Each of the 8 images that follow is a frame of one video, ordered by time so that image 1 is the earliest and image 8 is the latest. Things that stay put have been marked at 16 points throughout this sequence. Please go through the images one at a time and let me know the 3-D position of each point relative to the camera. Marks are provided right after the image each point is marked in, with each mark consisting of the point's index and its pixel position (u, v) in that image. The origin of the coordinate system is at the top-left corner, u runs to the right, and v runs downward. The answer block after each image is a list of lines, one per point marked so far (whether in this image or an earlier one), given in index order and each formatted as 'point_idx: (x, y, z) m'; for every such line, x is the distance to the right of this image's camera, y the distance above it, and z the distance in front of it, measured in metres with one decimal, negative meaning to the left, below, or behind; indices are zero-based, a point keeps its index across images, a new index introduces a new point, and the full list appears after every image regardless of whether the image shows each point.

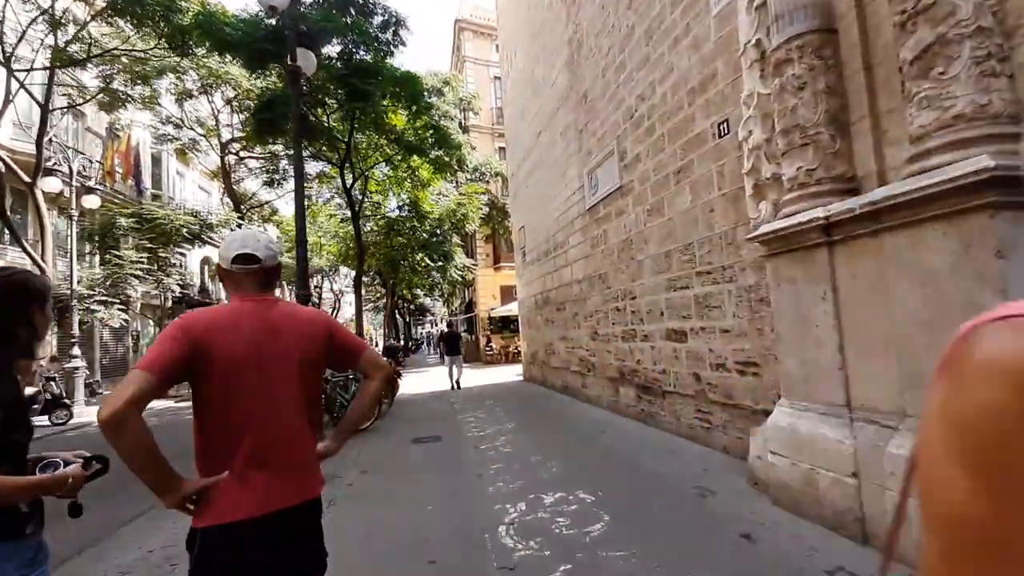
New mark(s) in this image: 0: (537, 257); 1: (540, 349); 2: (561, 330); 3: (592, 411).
0: (+0.6, +0.8, +13.2) m
1: (+0.7, -1.6, +13.1) m
2: (+1.1, -1.0, +11.4) m
3: (+1.4, -2.2, +8.9) m
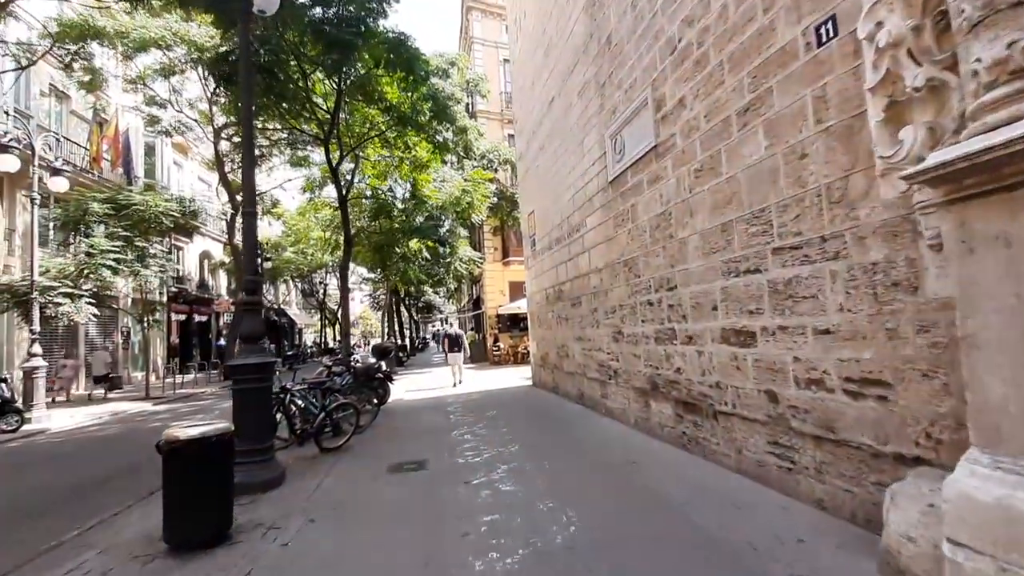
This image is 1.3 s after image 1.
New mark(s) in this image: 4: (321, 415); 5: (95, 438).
0: (+0.8, +1.0, +11.5) m
1: (+0.9, -1.5, +11.4) m
2: (+1.2, -0.8, +9.7) m
3: (+1.5, -2.0, +7.2) m
4: (-2.7, -1.8, +7.2) m
5: (-9.2, -3.3, +11.3) m
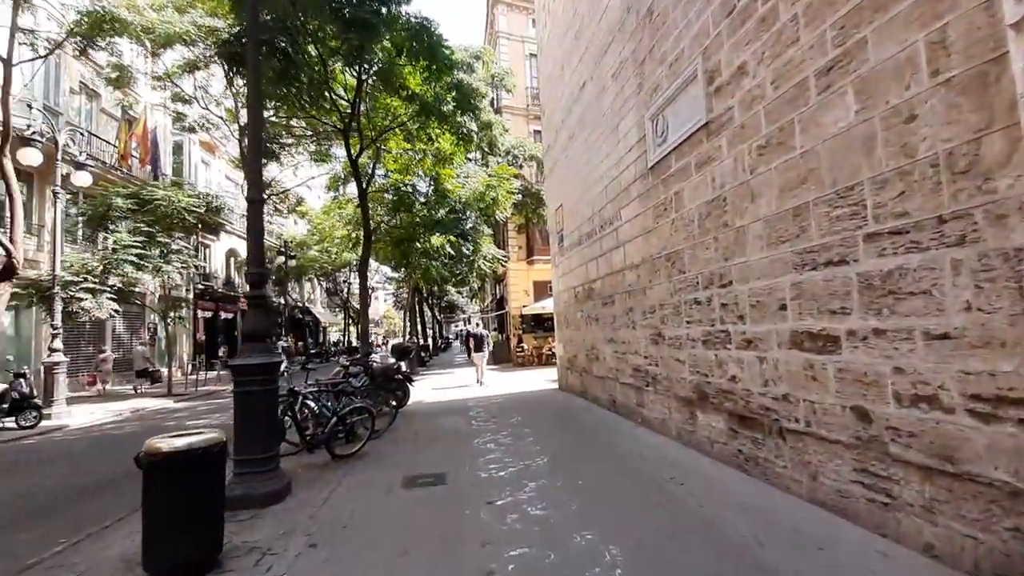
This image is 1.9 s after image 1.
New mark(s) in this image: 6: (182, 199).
0: (+1.4, +1.0, +10.8) m
1: (+1.4, -1.4, +10.7) m
2: (+1.7, -0.8, +8.9) m
3: (+1.8, -2.0, +6.4) m
4: (-2.3, -1.7, +6.6) m
5: (-8.7, -3.2, +11.0) m
6: (-11.2, +3.0, +17.0) m
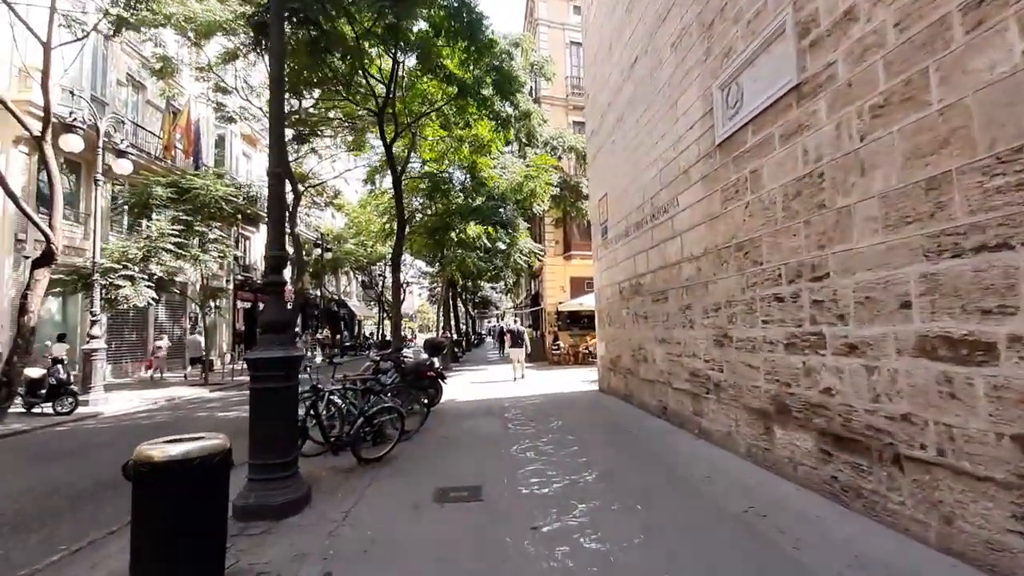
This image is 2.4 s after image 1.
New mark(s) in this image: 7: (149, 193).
0: (+2.2, +1.1, +9.9) m
1: (+2.2, -1.3, +9.9) m
2: (+2.4, -0.7, +8.1) m
3: (+2.3, -1.9, +5.6) m
4: (-1.8, -1.6, +6.1) m
5: (-7.9, -2.9, +10.9) m
6: (-9.9, +3.4, +17.0) m
7: (-11.8, +3.1, +16.4) m
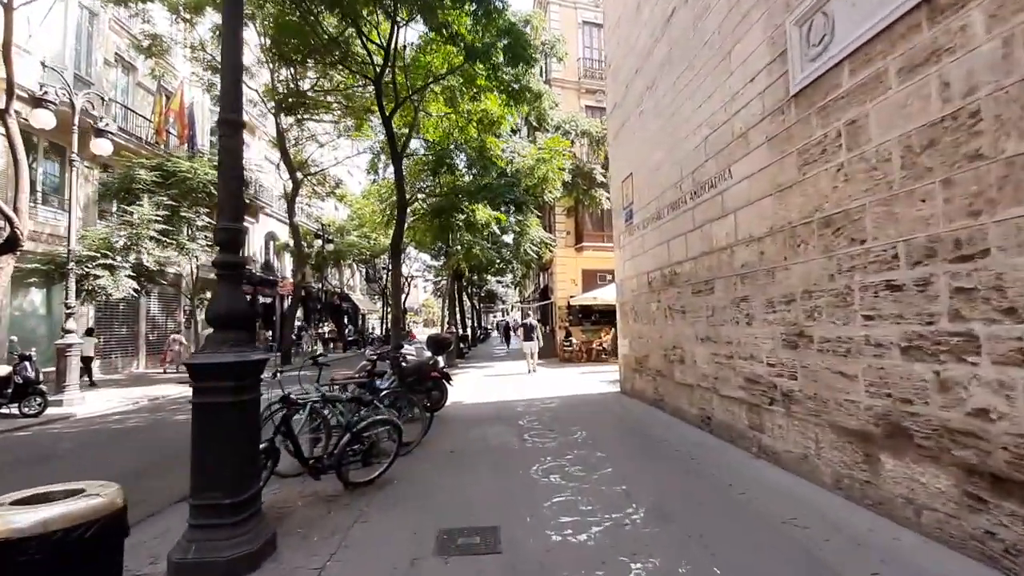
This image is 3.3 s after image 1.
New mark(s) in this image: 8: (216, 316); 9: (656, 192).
0: (+2.4, +1.3, +8.7) m
1: (+2.5, -1.2, +8.7) m
2: (+2.6, -0.5, +6.9) m
3: (+2.5, -1.8, +4.4) m
4: (-1.6, -1.4, +4.9) m
5: (-7.7, -2.7, +9.8) m
6: (-9.5, +3.6, +15.9) m
7: (-11.5, +3.3, +15.3) m
8: (-2.1, -0.2, +3.6) m
9: (+2.5, +1.6, +8.6) m
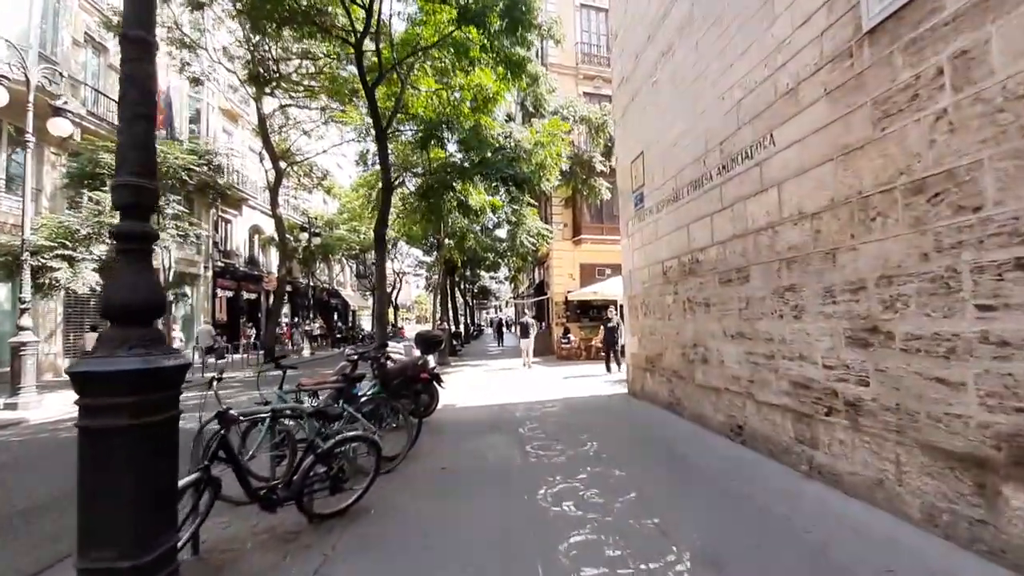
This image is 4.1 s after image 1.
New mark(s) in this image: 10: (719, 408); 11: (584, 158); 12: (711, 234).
0: (+2.4, +1.4, +7.8) m
1: (+2.4, -1.0, +7.8) m
2: (+2.6, -0.4, +6.0) m
3: (+2.6, -1.7, +3.5) m
4: (-1.6, -1.3, +4.0) m
5: (-7.7, -2.6, +8.8) m
6: (-9.7, +3.8, +14.8) m
7: (-11.6, +3.5, +14.1) m
8: (-2.1, -0.1, +2.6) m
9: (+2.4, +1.8, +7.6) m
10: (+2.6, -1.5, +6.3) m
11: (+2.8, +5.1, +19.7) m
12: (+2.5, +0.7, +6.4) m
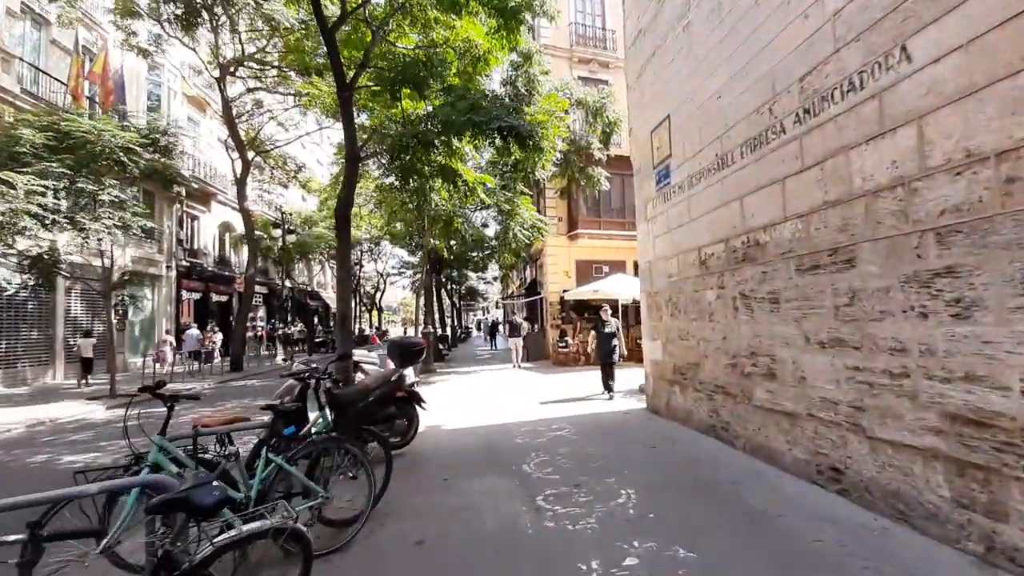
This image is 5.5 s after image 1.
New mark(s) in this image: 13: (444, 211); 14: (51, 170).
0: (+2.4, +1.5, +6.2) m
1: (+2.4, -0.9, +6.1) m
2: (+2.6, -0.3, +4.4) m
3: (+2.7, -1.6, +1.9) m
4: (-1.5, -1.2, +2.2) m
5: (-7.7, -2.6, +6.8) m
6: (-9.9, +3.8, +12.8) m
7: (-11.8, +3.5, +12.1) m
8: (-1.9, 0.0, +0.9) m
9: (+2.4, +1.9, +6.0) m
10: (+2.6, -1.4, +4.7) m
11: (+2.5, +5.1, +18.1) m
12: (+2.6, +0.8, +4.8) m
13: (-1.8, +1.5, +13.7) m
14: (-10.7, +2.7, +12.0) m
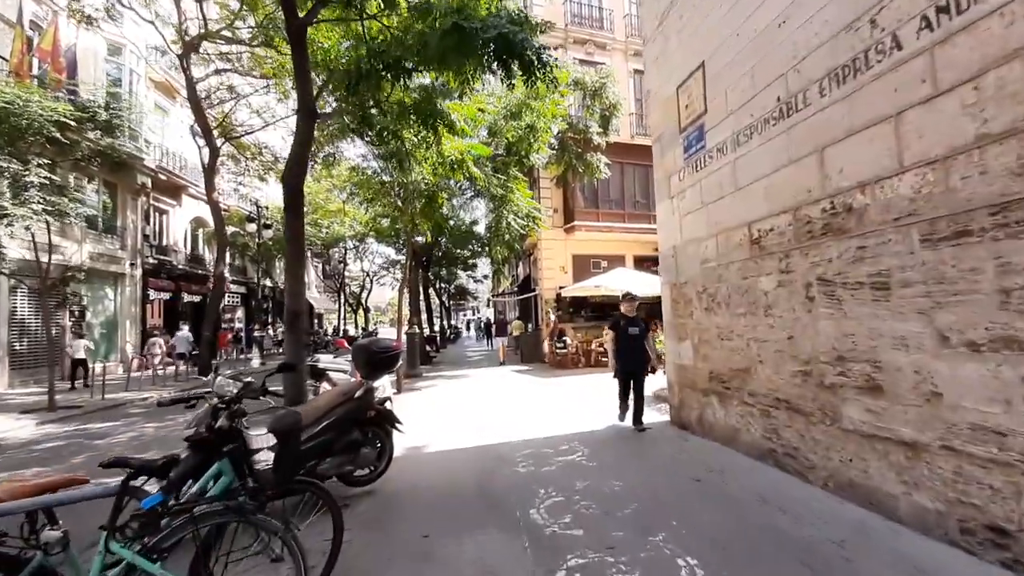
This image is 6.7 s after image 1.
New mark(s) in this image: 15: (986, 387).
0: (+2.4, +1.6, +4.8) m
1: (+2.5, -0.8, +4.8) m
2: (+2.7, -0.2, +3.0) m
3: (+2.8, -1.4, +0.5) m
4: (-1.4, -1.1, +0.8) m
5: (-7.7, -2.5, +5.3) m
6: (-10.0, +3.9, +11.2) m
7: (-11.9, +3.6, +10.5) m
8: (-1.8, +0.1, -0.6) m
9: (+2.4, +2.0, +4.6) m
10: (+2.7, -1.3, +3.3) m
11: (+2.2, +5.3, +16.7) m
12: (+2.6, +0.9, +3.4) m
13: (-2.0, +1.6, +12.2) m
14: (-10.8, +2.8, +10.4) m
15: (+2.7, -0.5, +2.8) m
